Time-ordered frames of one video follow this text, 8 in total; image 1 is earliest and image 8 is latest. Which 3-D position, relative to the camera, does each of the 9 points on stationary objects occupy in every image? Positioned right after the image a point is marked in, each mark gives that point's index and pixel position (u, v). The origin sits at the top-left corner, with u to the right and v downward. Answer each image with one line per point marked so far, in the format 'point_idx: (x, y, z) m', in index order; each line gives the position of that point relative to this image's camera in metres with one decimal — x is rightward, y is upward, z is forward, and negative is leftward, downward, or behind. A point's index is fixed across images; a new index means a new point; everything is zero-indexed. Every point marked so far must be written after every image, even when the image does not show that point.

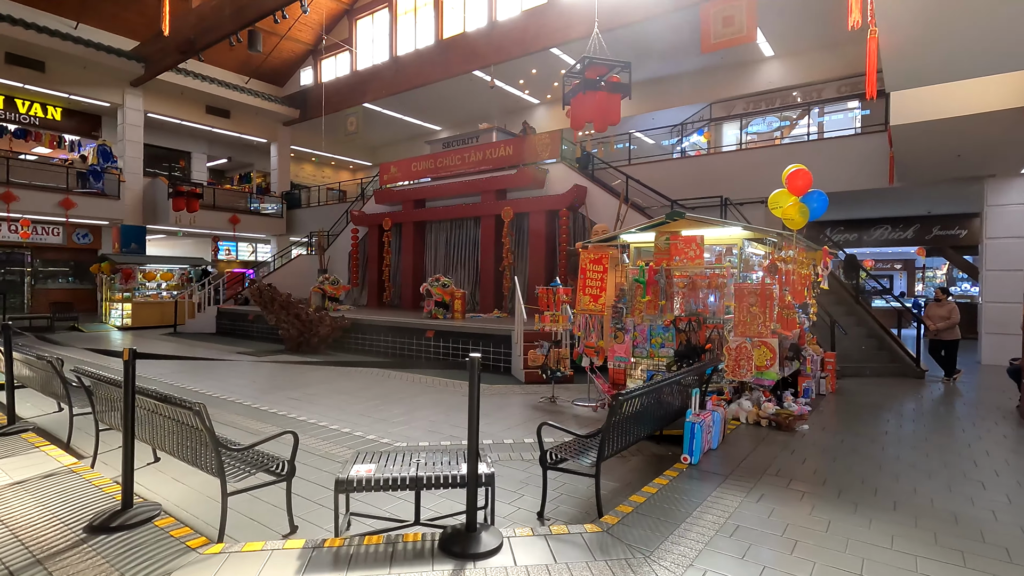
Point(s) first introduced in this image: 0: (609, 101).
0: (+1.2, +2.8, +7.8) m
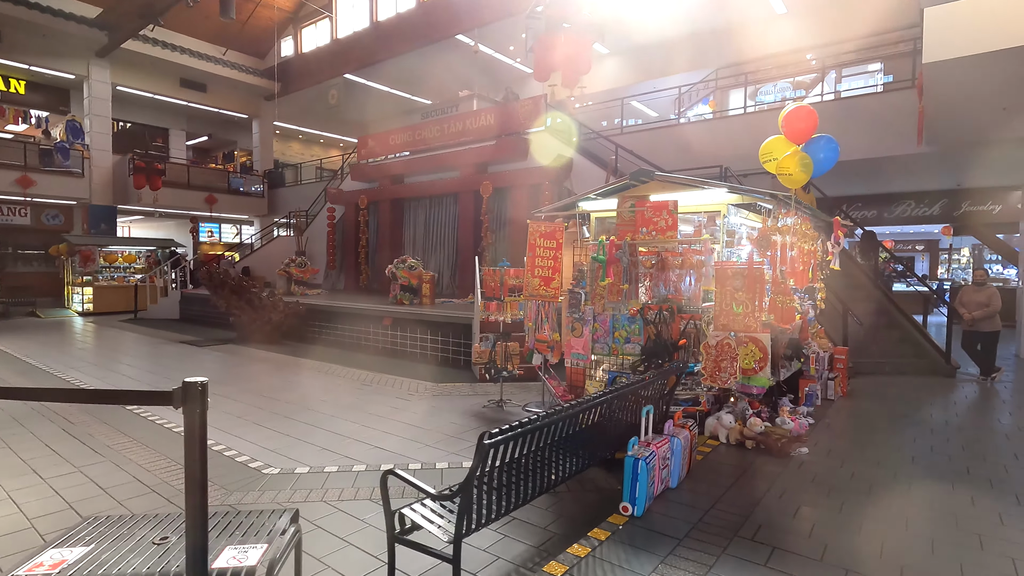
0: (+0.7, +3.0, +6.6) m
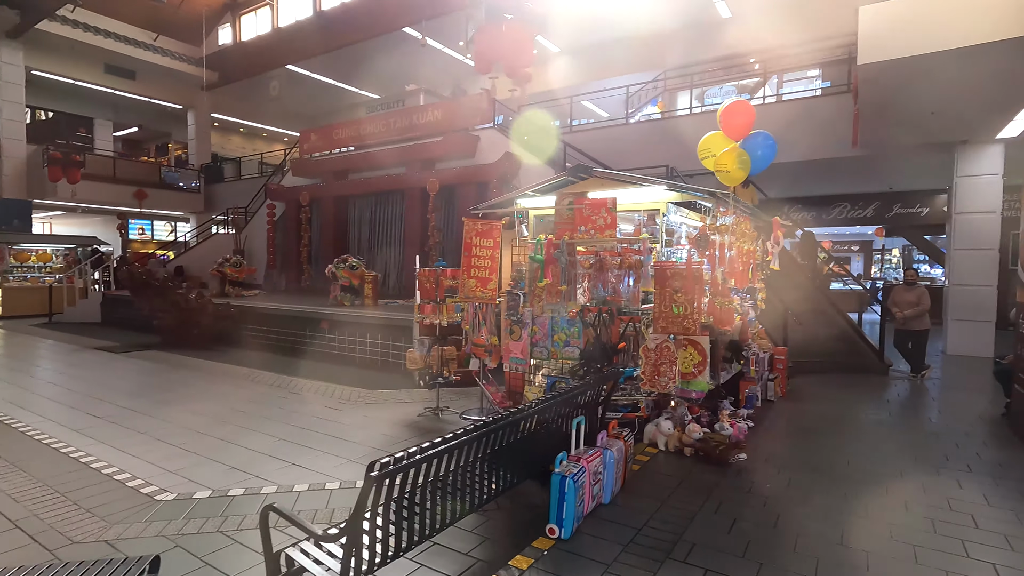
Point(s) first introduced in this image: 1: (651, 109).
0: (0.0, +3.0, +6.4) m
1: (+3.2, +4.1, +12.3) m
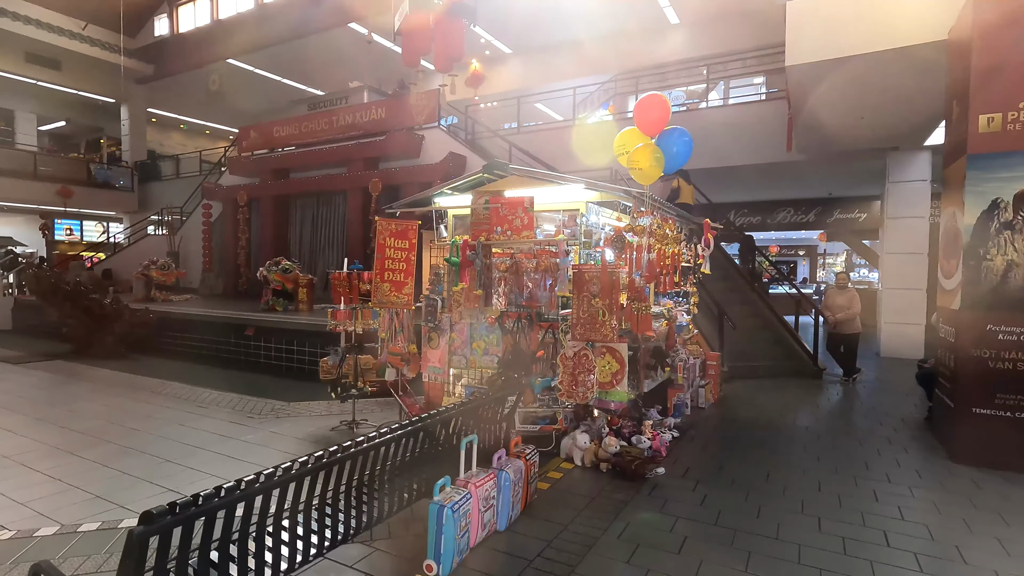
0: (-0.7, +3.0, +6.2) m
1: (+2.0, +4.0, +12.3) m
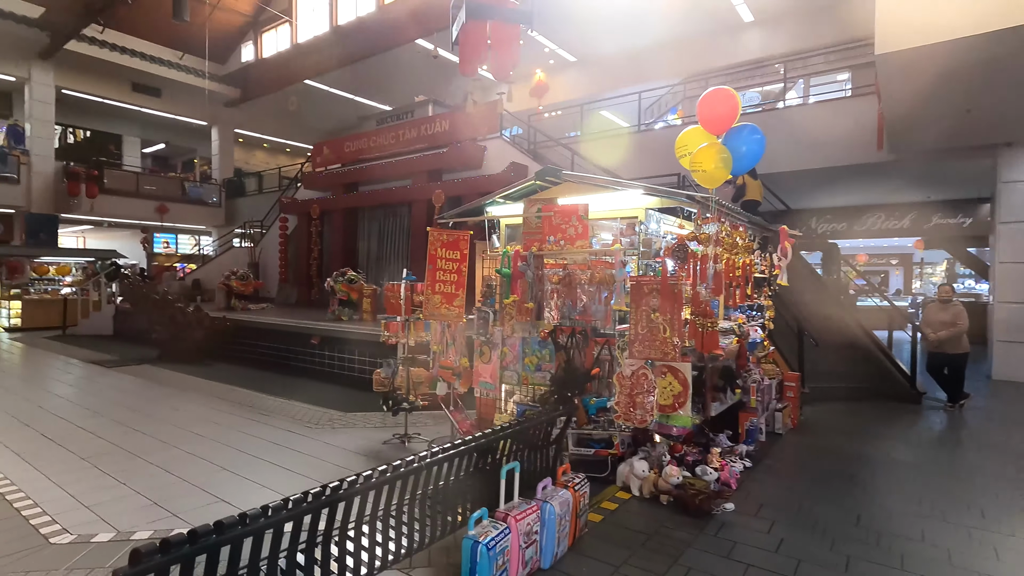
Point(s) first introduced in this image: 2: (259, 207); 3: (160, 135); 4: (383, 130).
0: (0.0, +2.8, +6.1) m
1: (+3.5, +3.8, +11.8) m
2: (-7.7, +2.5, +16.4) m
3: (-12.1, +5.2, +18.4) m
4: (-2.7, +3.4, +11.3) m
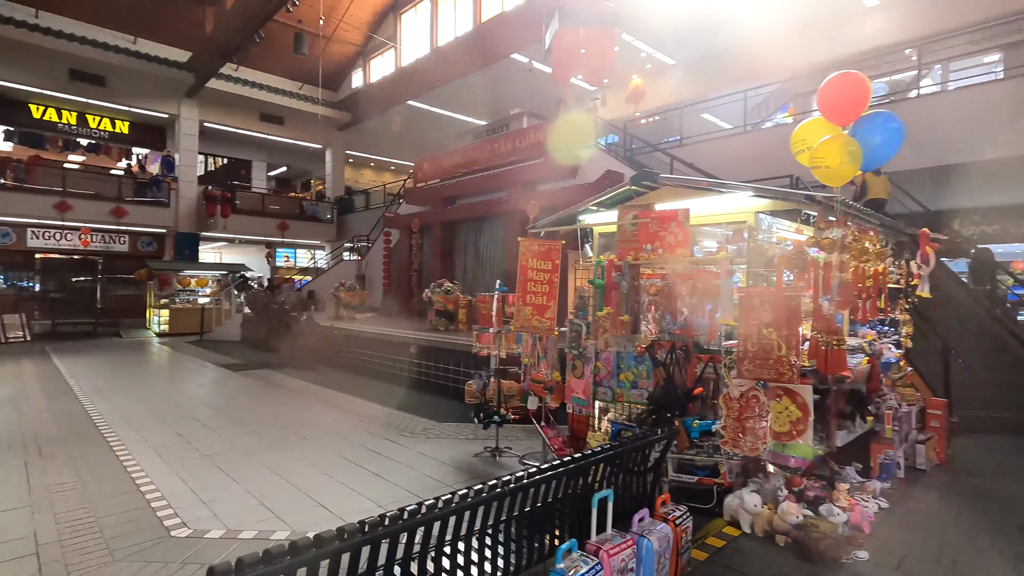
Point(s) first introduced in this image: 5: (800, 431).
0: (+1.0, +2.7, +6.0) m
1: (+5.5, +3.6, +11.0) m
2: (-4.7, +2.1, +17.4) m
3: (-8.7, +4.9, +20.2) m
4: (-0.7, +3.1, +11.6) m
5: (+1.4, -0.7, +2.6) m
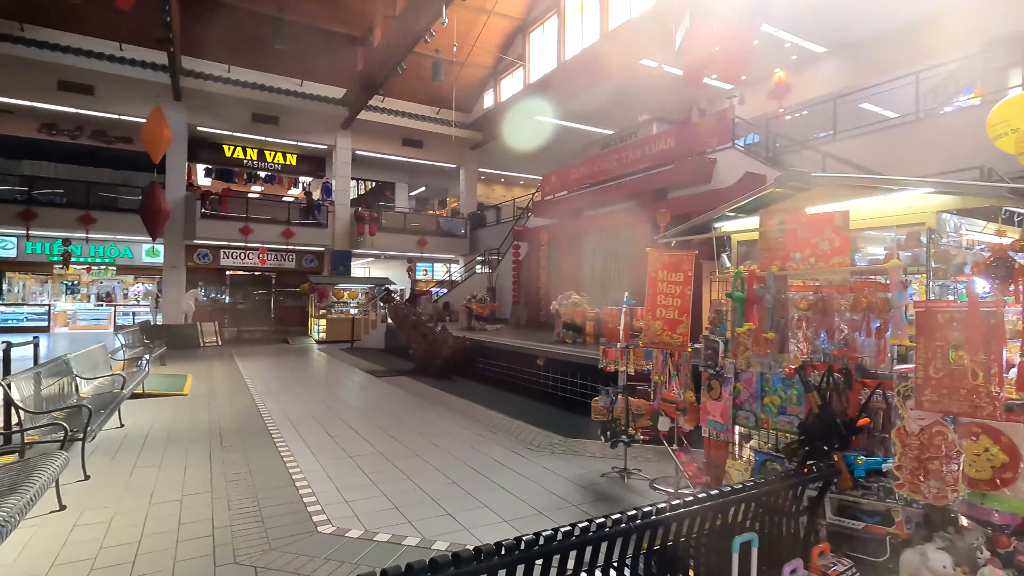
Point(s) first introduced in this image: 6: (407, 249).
0: (+2.4, +2.6, +5.5) m
1: (+7.9, +3.4, +9.4) m
2: (-0.5, +1.8, +18.0) m
3: (-3.7, +4.4, +21.7) m
4: (+2.0, +2.9, +11.4) m
5: (+2.0, -0.7, +2.1) m
6: (-3.6, +1.4, +18.3) m
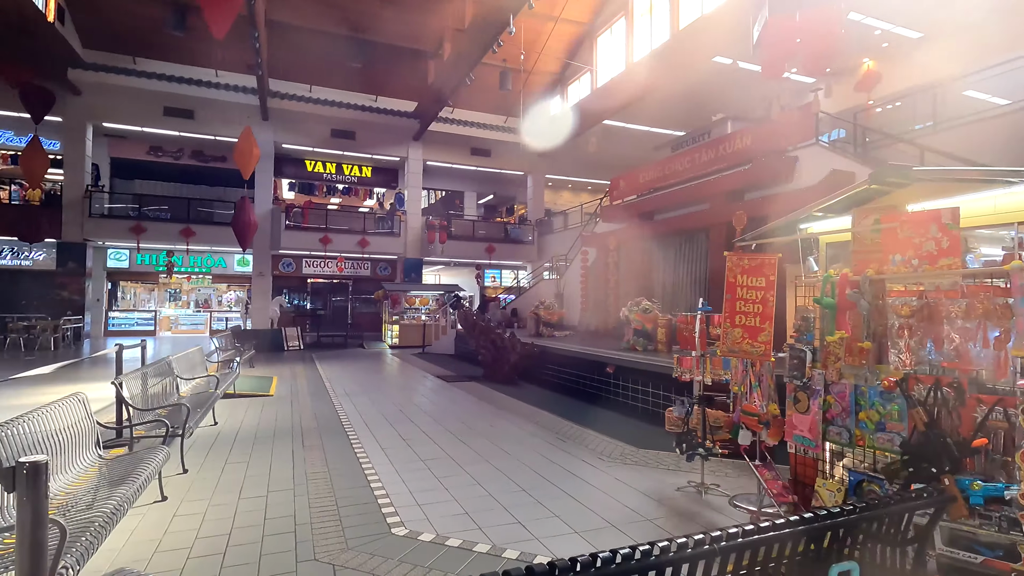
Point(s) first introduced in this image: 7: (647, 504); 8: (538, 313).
0: (+3.1, +2.5, +5.2) m
1: (+9.0, +3.3, +8.3) m
2: (+1.8, +1.5, +17.9) m
3: (-0.9, +4.1, +22.0) m
4: (+3.4, +2.7, +11.1) m
5: (+2.2, -0.8, +1.8) m
6: (-1.3, +1.1, +18.6) m
7: (+0.9, -1.4, +3.5) m
8: (+0.6, -0.6, +12.3) m
